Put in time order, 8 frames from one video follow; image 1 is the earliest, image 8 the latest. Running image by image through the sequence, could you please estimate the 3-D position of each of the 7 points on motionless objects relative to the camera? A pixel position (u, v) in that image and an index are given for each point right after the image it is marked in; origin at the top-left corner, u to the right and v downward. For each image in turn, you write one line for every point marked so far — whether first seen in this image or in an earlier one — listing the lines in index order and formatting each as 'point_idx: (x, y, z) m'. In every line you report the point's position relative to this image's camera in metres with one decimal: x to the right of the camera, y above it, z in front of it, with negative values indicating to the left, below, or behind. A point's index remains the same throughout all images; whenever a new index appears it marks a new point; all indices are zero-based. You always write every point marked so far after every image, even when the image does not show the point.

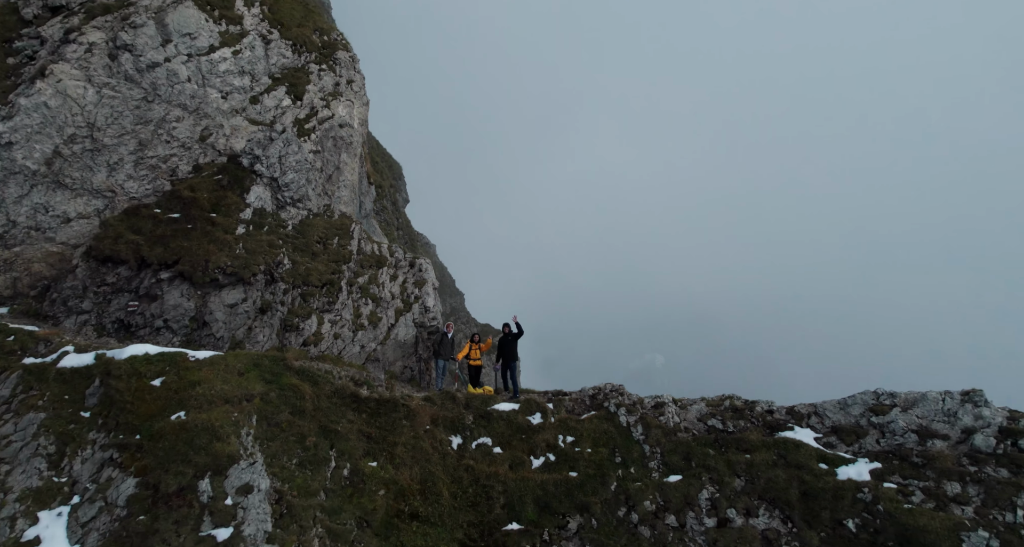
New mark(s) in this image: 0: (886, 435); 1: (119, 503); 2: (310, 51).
0: (+6.1, -2.6, +8.8) m
1: (-5.6, -3.3, +7.5) m
2: (-4.9, +5.5, +12.9) m
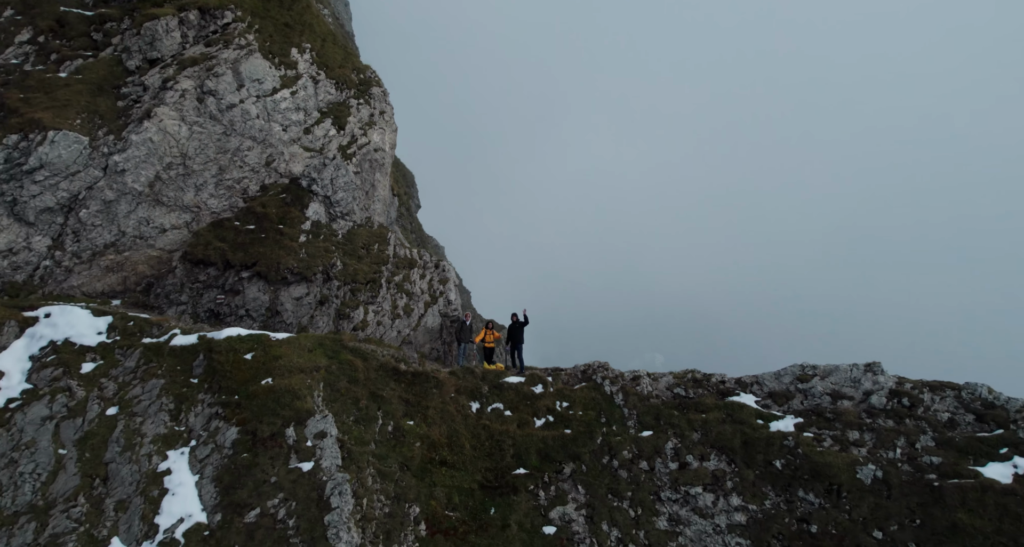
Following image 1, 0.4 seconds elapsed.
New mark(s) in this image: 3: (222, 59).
0: (+6.3, -2.6, +11.3) m
1: (-5.5, -3.3, +10.1) m
2: (-4.7, +5.5, +15.5) m
3: (-7.3, +5.5, +13.4) m
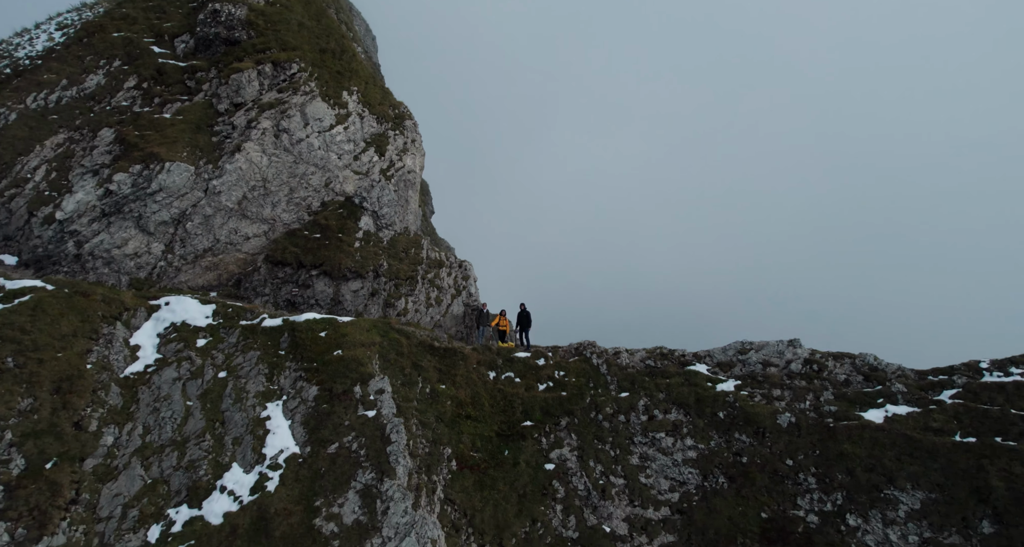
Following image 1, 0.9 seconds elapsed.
0: (+6.6, -2.6, +14.8) m
1: (-5.2, -3.2, +13.5) m
2: (-4.5, +5.5, +18.9) m
3: (-7.0, +5.5, +16.8) m
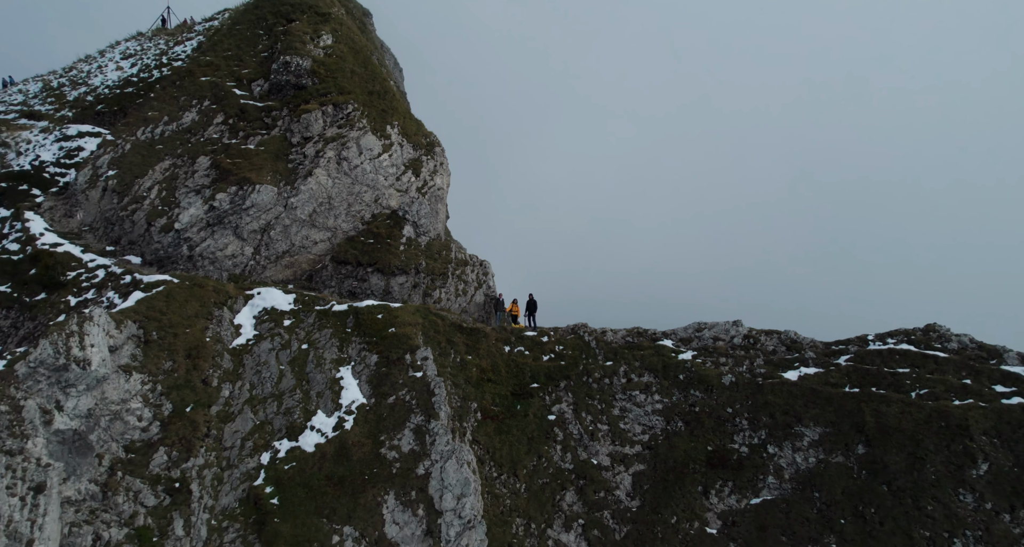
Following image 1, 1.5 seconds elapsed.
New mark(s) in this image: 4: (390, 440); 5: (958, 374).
0: (+7.0, -2.4, +19.2) m
1: (-4.8, -3.1, +18.0) m
2: (-4.0, +5.7, +23.4) m
3: (-6.6, +5.6, +21.3) m
4: (-3.9, -5.3, +16.6) m
5: (+13.5, -3.0, +16.1) m
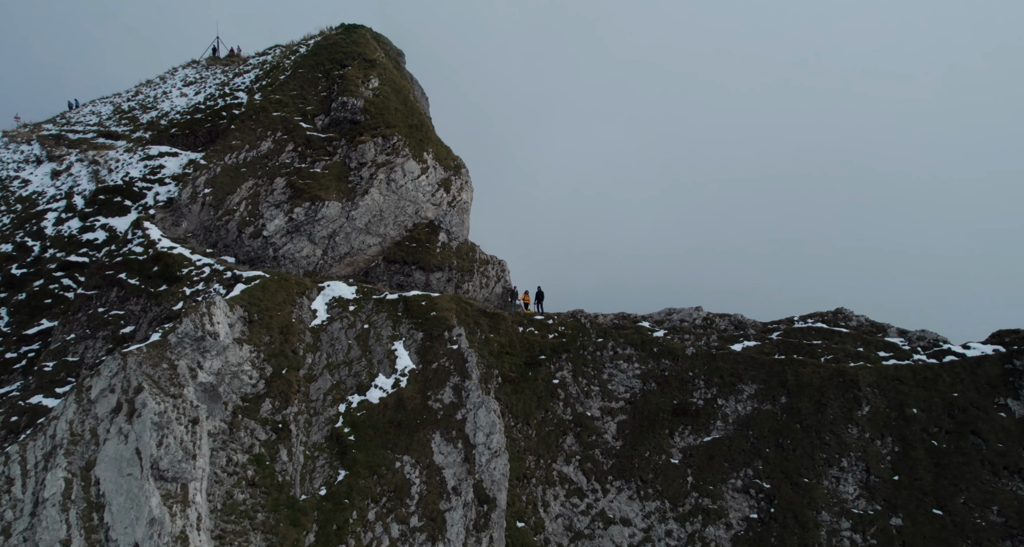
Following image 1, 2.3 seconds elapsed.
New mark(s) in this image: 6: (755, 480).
0: (+7.6, -2.3, +24.7) m
1: (-4.2, -3.0, +23.6) m
2: (-3.4, +5.8, +28.9) m
3: (-6.0, +5.8, +26.8) m
4: (-3.3, -5.1, +22.1) m
5: (+14.1, -2.9, +21.6) m
6: (+9.2, -7.8, +19.7) m
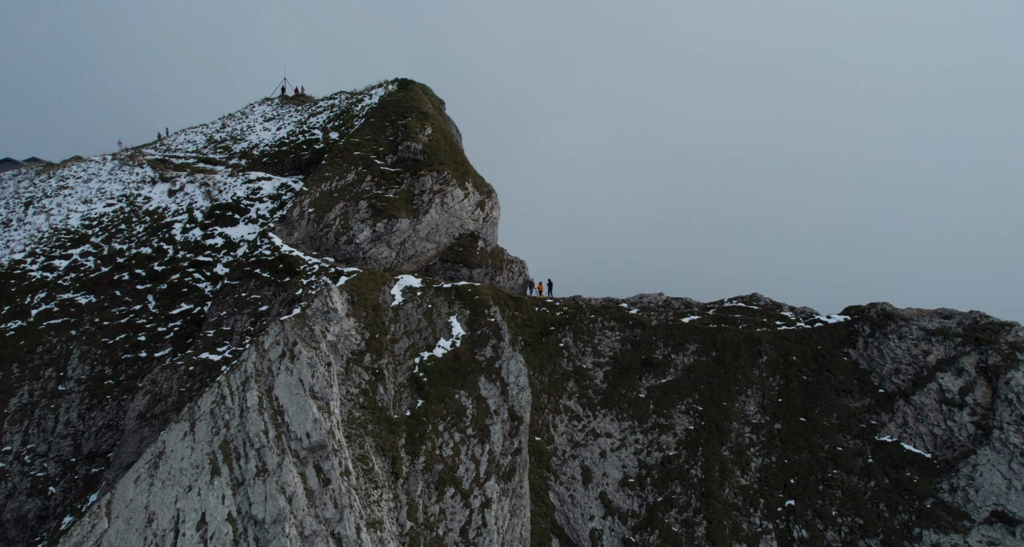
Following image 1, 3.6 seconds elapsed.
0: (+8.8, -2.0, +35.0) m
1: (-3.0, -2.7, +33.9) m
2: (-2.1, +6.1, +39.2) m
3: (-4.7, +6.1, +37.1) m
4: (-2.0, -4.9, +32.5) m
5: (+15.4, -2.6, +31.9) m
6: (+10.5, -7.6, +30.0) m
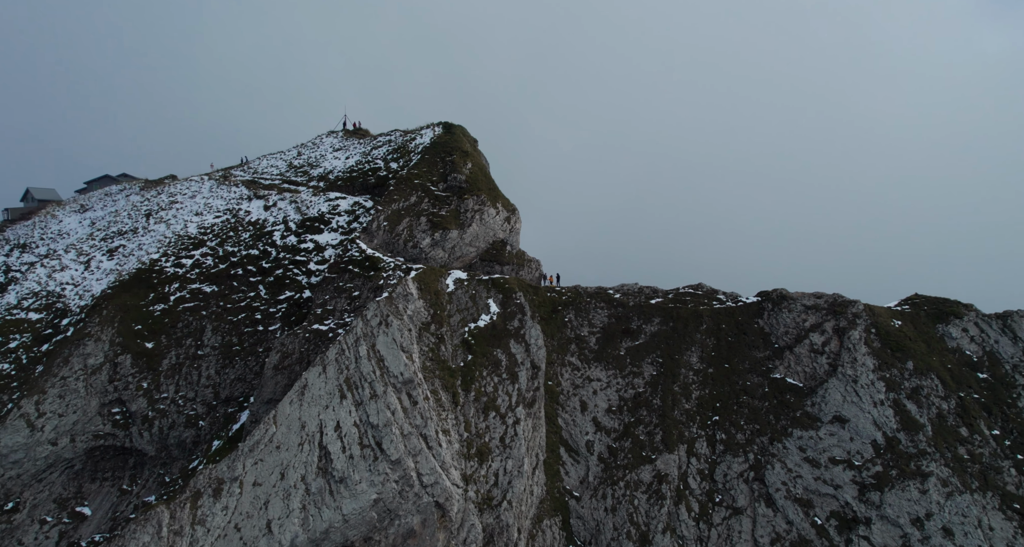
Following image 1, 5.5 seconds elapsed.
0: (+10.6, -1.7, +49.1) m
1: (-1.2, -2.3, +48.0) m
2: (-0.3, +6.5, +53.3) m
3: (-2.9, +6.4, +51.2) m
4: (-0.2, -4.5, +46.5) m
5: (+17.2, -2.3, +45.9) m
6: (+12.2, -7.2, +44.0) m
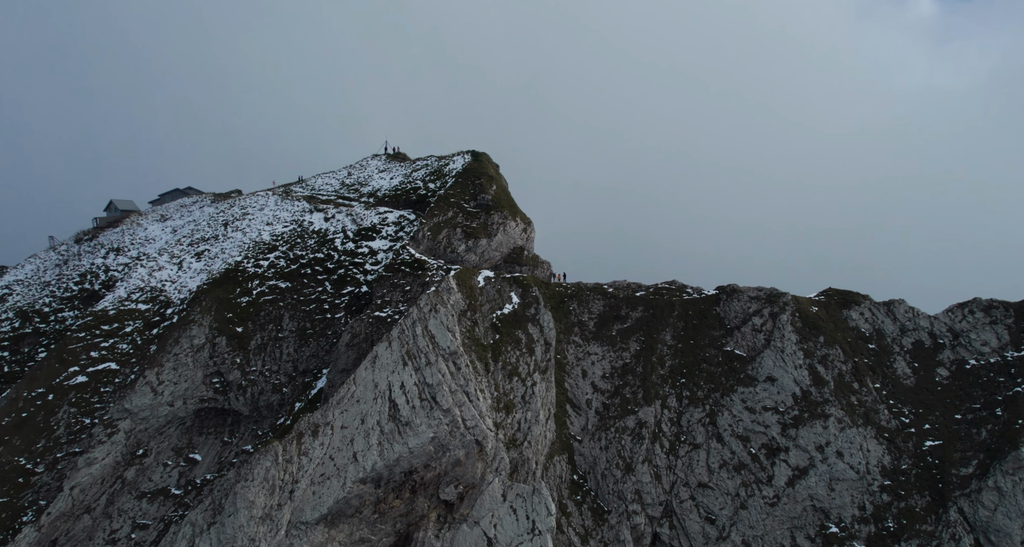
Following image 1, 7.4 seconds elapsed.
0: (+12.6, -1.6, +62.7) m
1: (+0.8, -2.2, +61.6) m
2: (+1.7, +6.6, +66.9) m
3: (-0.9, +6.5, +64.9) m
4: (+1.7, -4.4, +60.2) m
5: (+19.1, -2.2, +59.5) m
6: (+14.2, -7.1, +57.7) m
